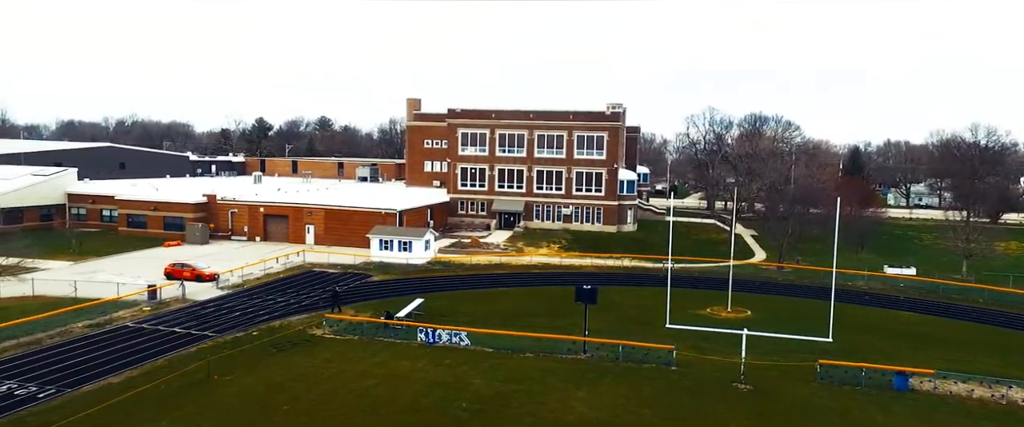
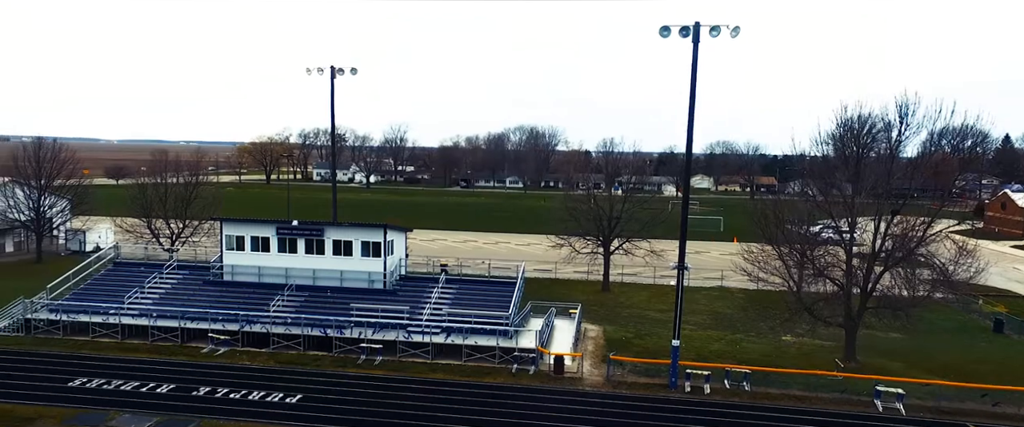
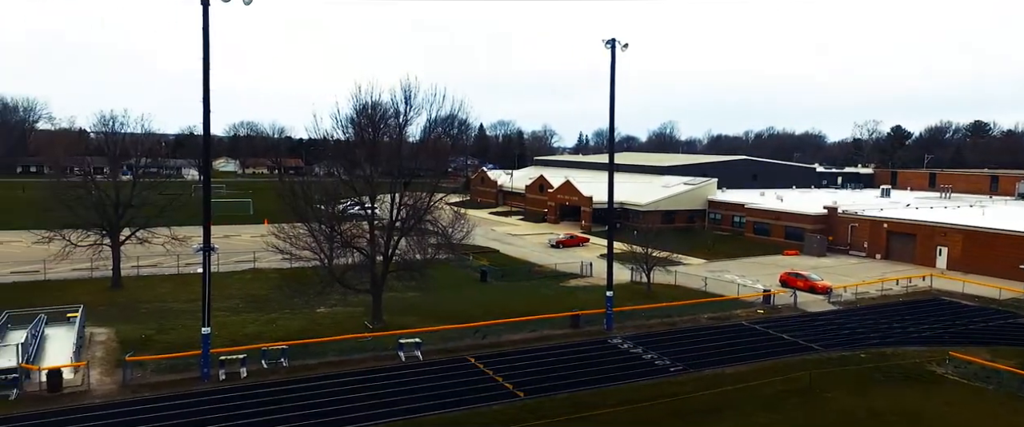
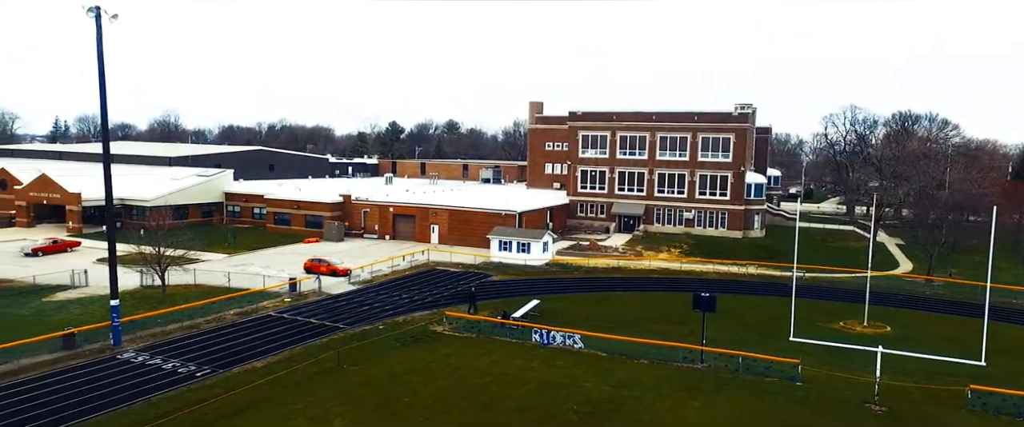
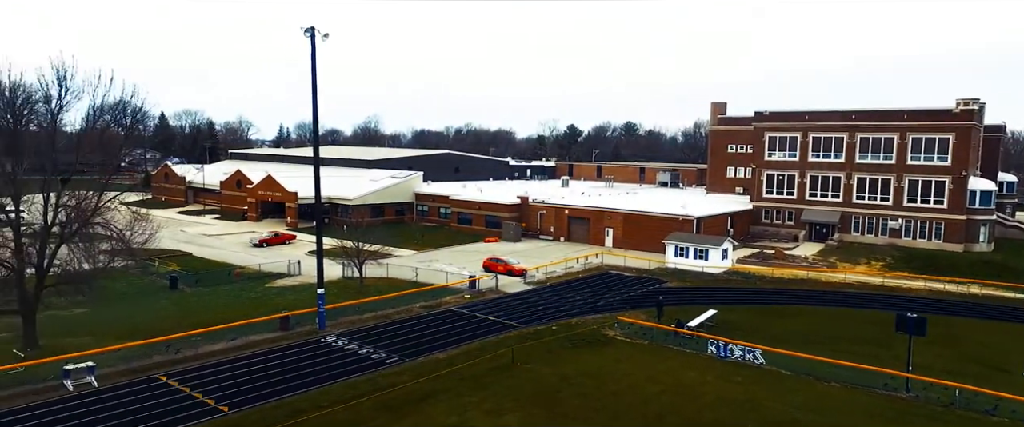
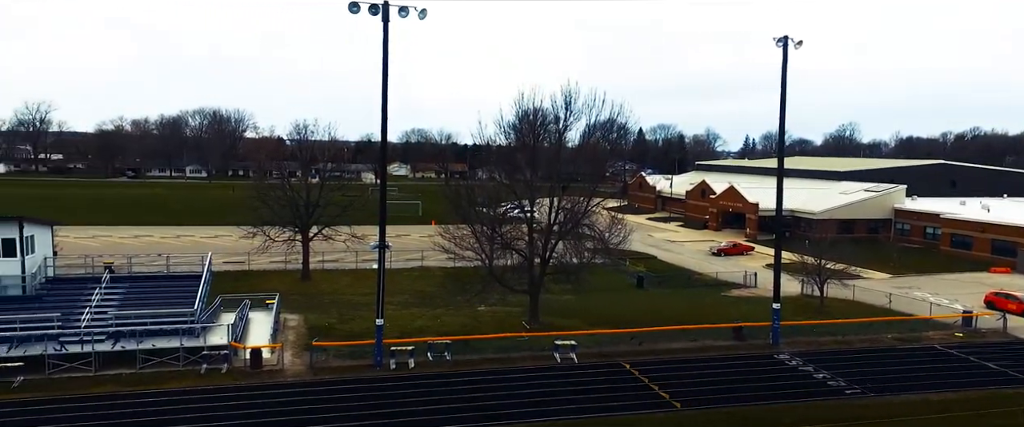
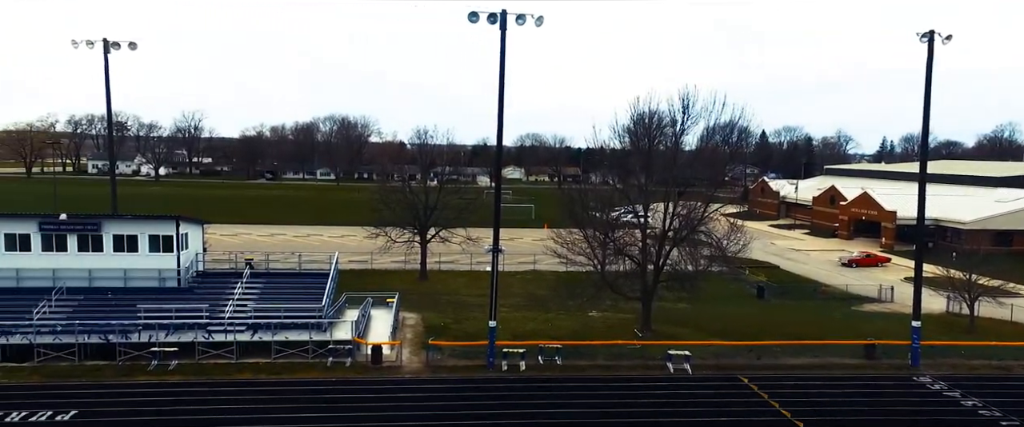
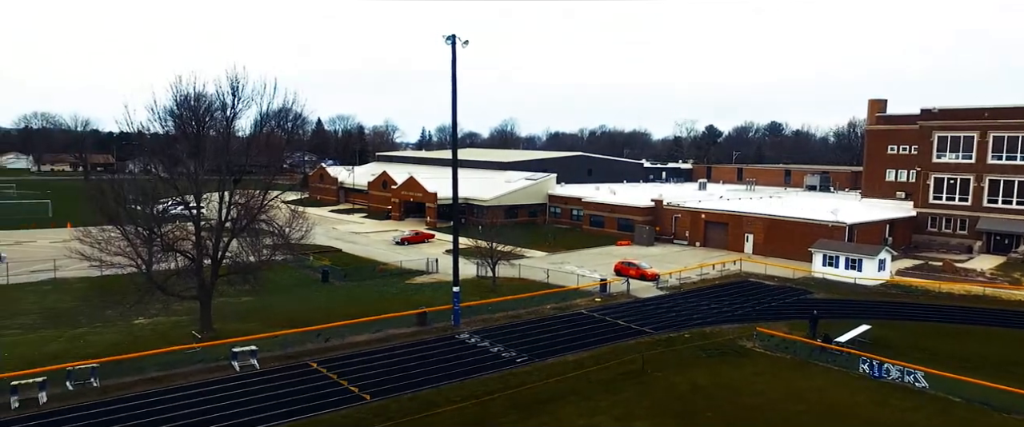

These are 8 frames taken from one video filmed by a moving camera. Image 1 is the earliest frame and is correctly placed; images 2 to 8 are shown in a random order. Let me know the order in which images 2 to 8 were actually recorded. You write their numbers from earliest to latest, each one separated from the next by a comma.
4, 5, 8, 3, 6, 7, 2
